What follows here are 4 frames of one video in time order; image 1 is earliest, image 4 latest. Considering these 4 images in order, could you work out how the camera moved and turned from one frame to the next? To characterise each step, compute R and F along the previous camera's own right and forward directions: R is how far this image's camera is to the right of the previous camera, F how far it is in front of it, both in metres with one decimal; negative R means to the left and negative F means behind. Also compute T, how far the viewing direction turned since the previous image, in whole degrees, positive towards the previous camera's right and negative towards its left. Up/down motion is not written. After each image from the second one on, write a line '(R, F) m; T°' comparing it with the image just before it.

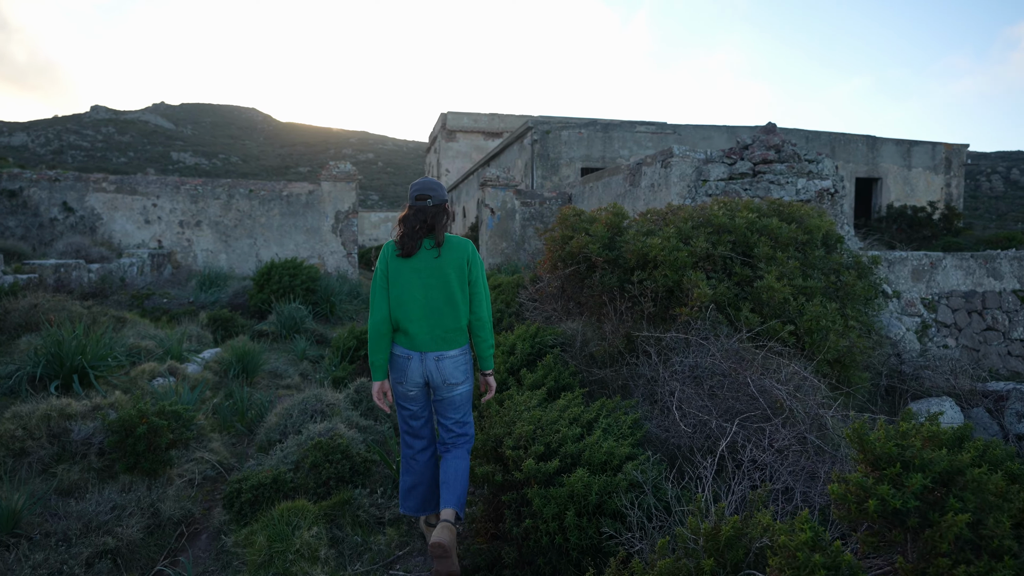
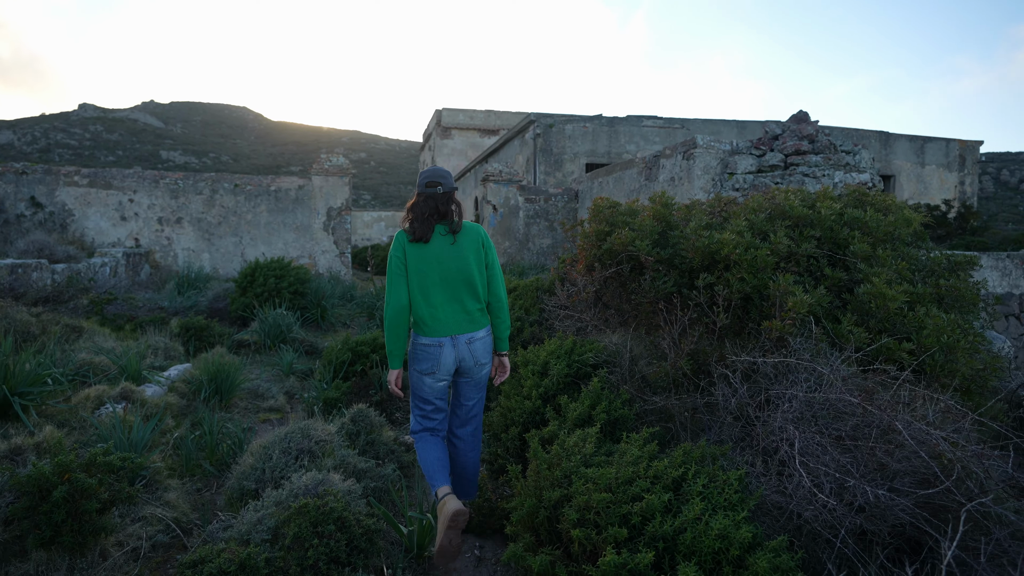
(-0.2, +0.8) m; +1°
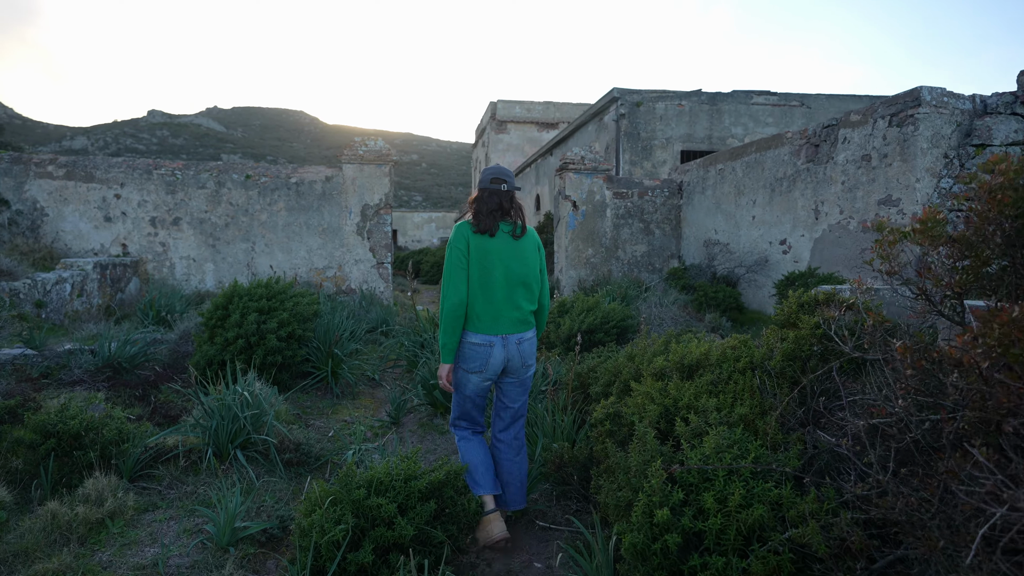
(-0.6, +2.9) m; -5°
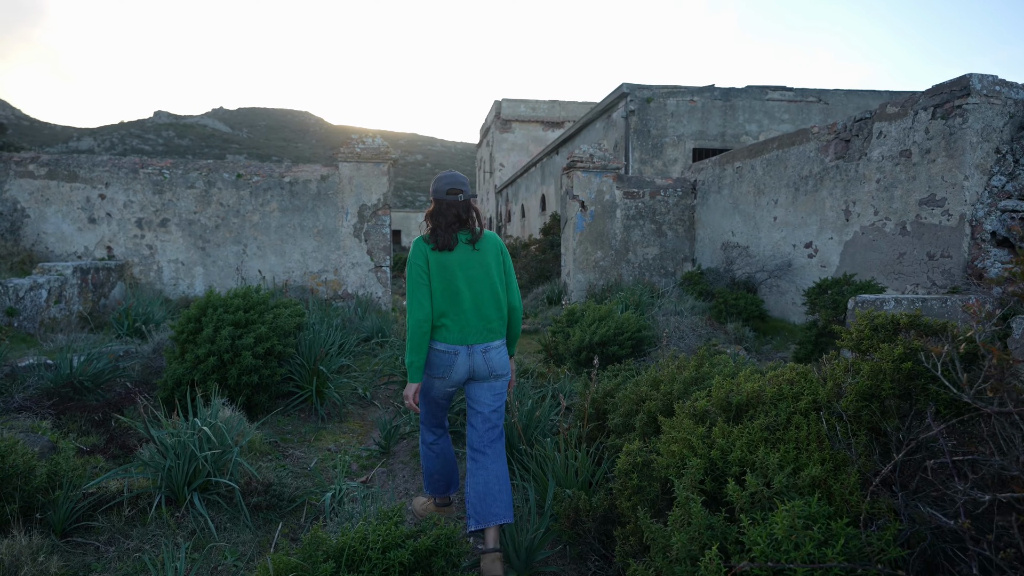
(0.0, +0.5) m; 0°
